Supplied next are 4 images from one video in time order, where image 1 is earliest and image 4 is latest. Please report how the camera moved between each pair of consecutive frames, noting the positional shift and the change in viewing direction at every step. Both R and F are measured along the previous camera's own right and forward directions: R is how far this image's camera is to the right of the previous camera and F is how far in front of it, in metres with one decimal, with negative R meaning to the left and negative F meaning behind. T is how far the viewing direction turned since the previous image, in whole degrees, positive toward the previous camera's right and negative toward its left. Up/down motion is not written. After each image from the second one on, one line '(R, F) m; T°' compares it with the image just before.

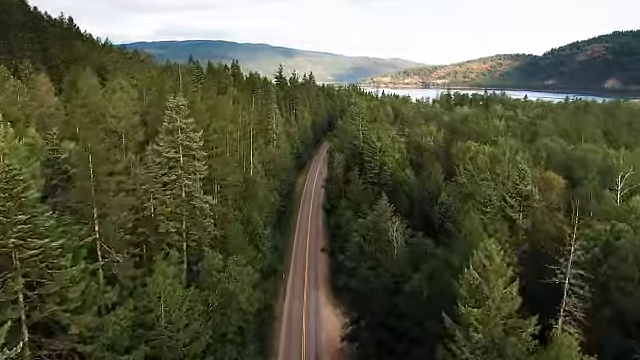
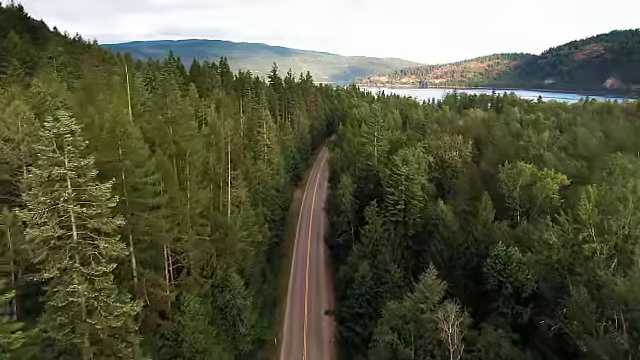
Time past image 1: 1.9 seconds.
(-1.0, +17.5) m; +1°
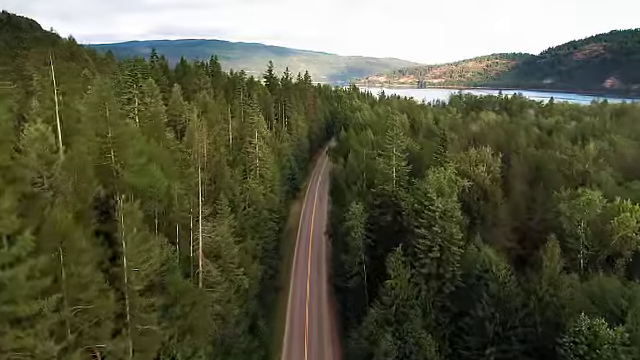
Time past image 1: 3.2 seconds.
(-0.8, +12.4) m; 0°
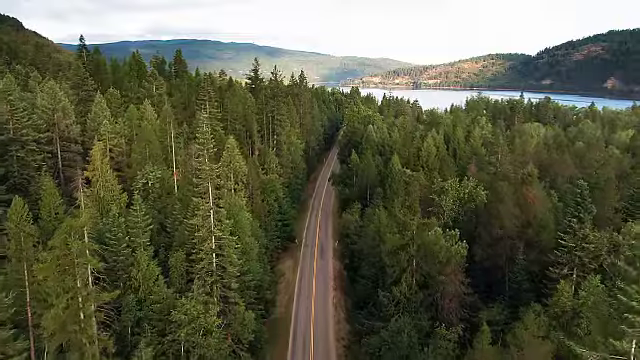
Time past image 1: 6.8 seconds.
(-1.9, +33.4) m; +1°
